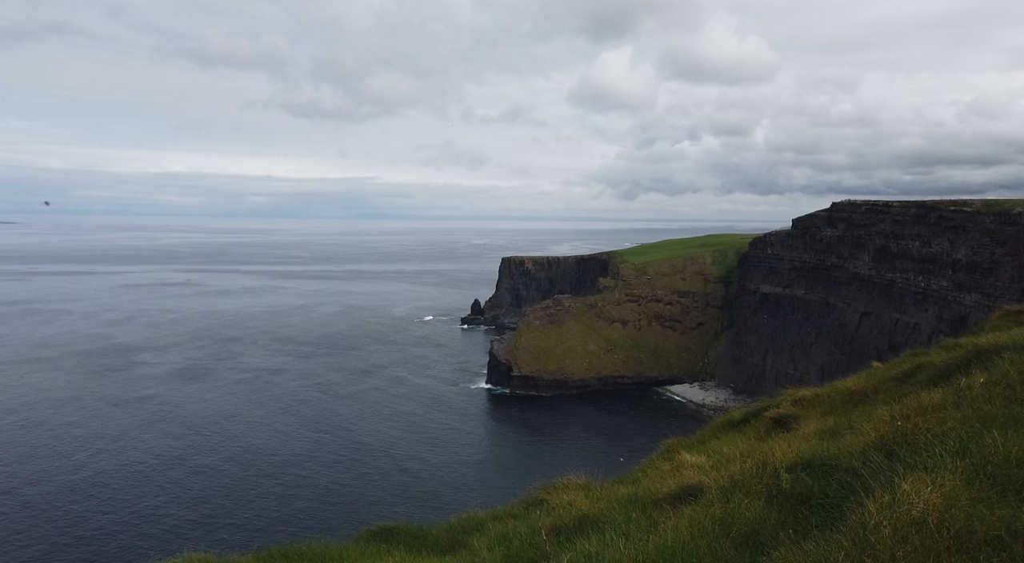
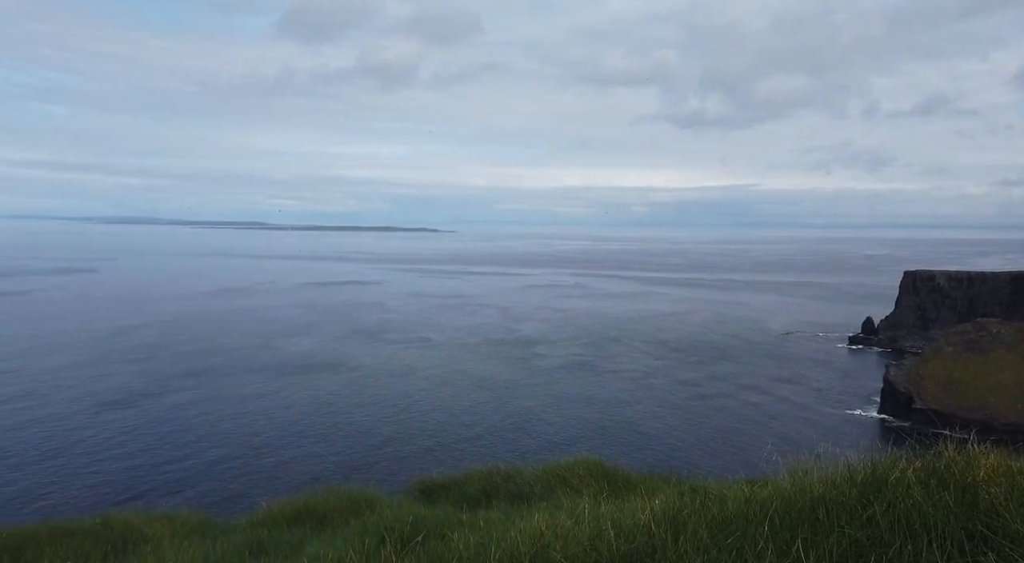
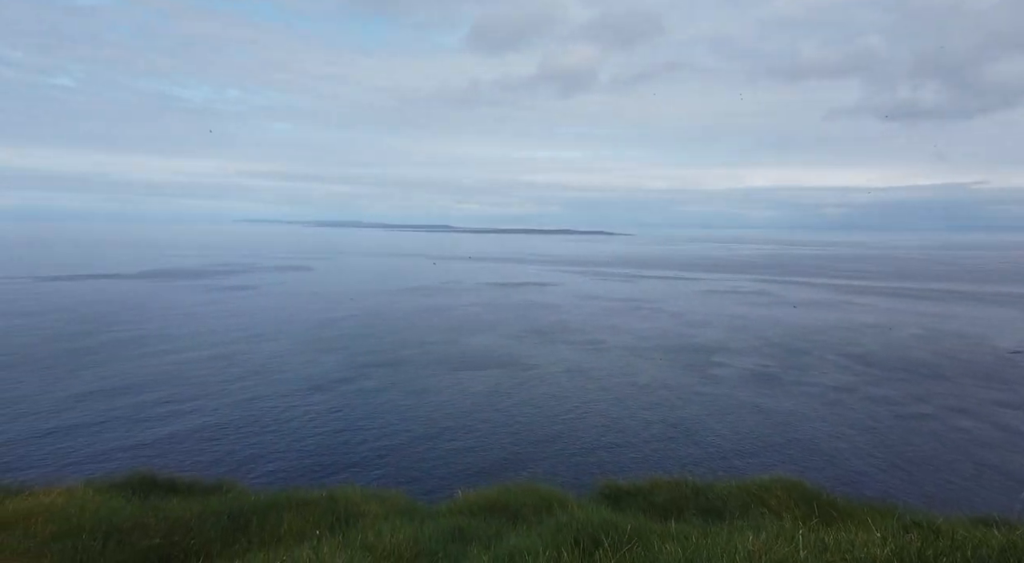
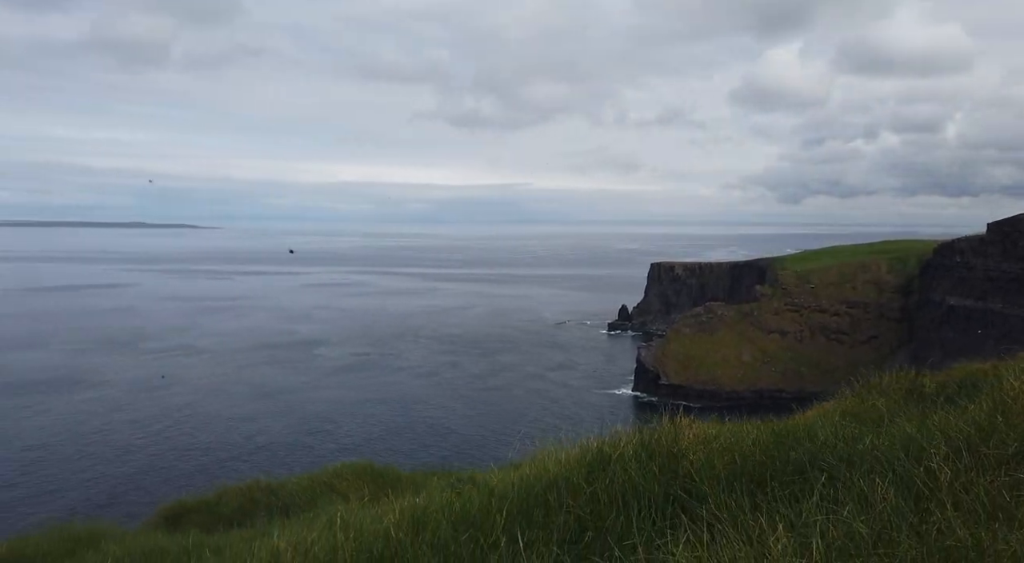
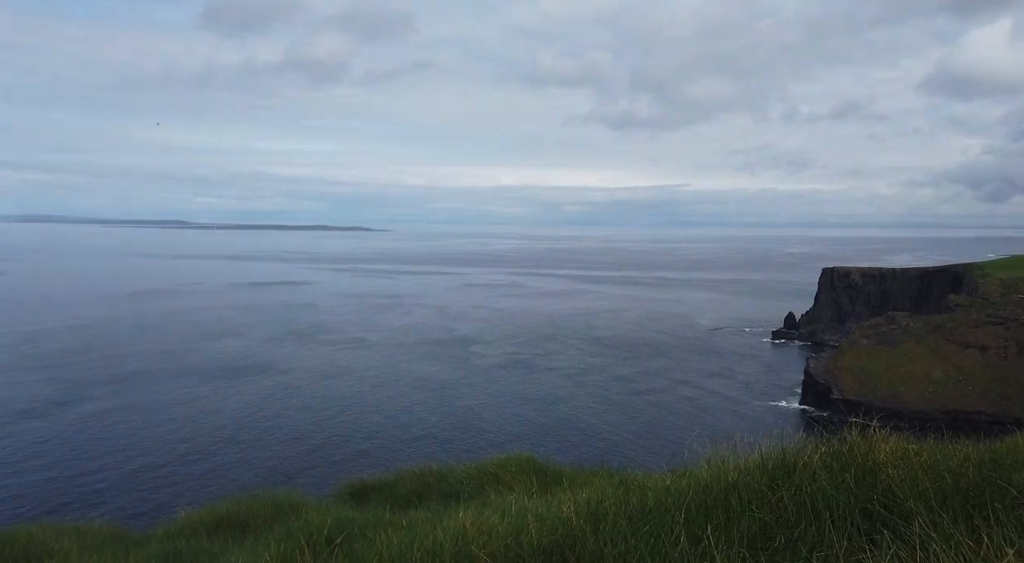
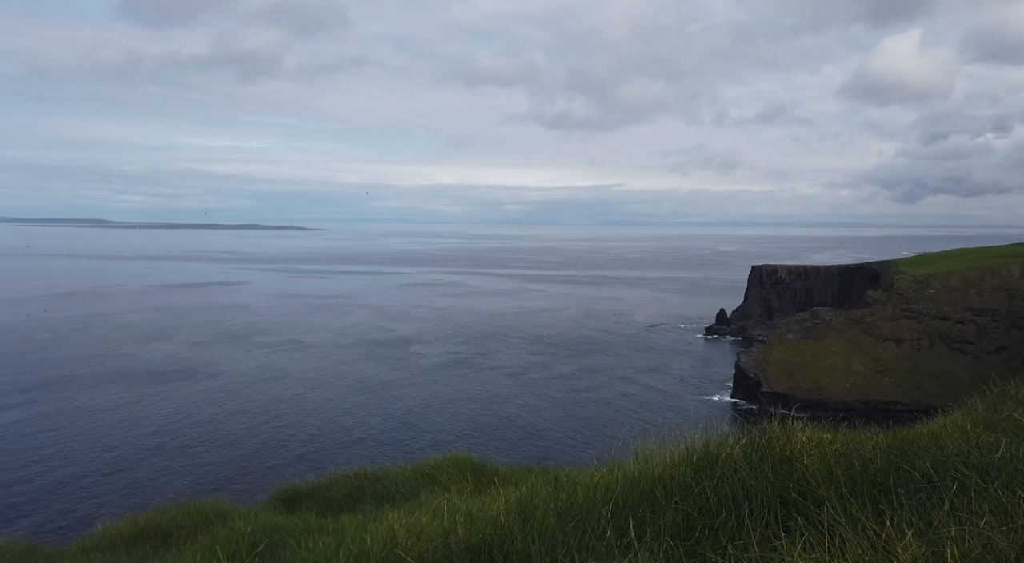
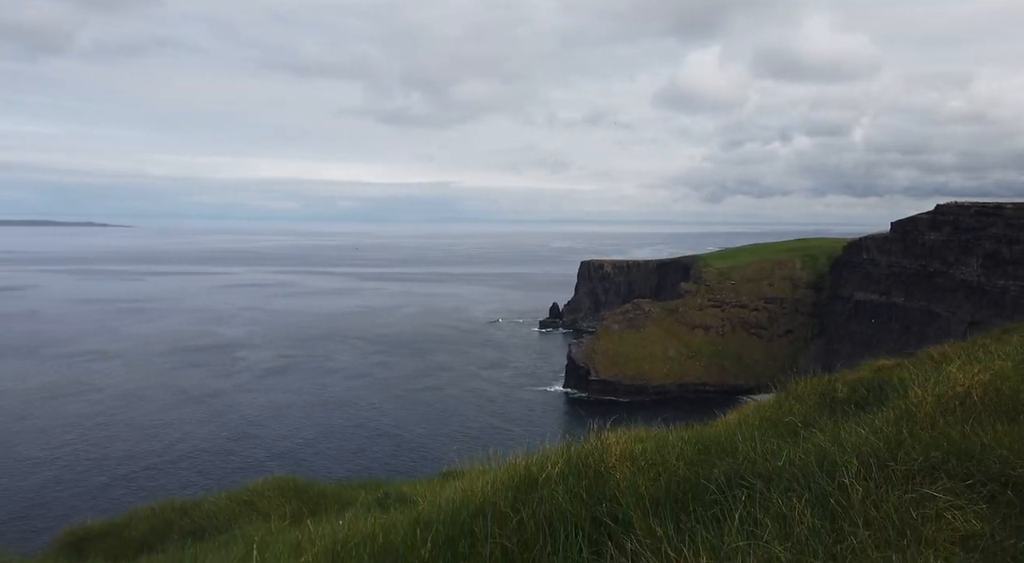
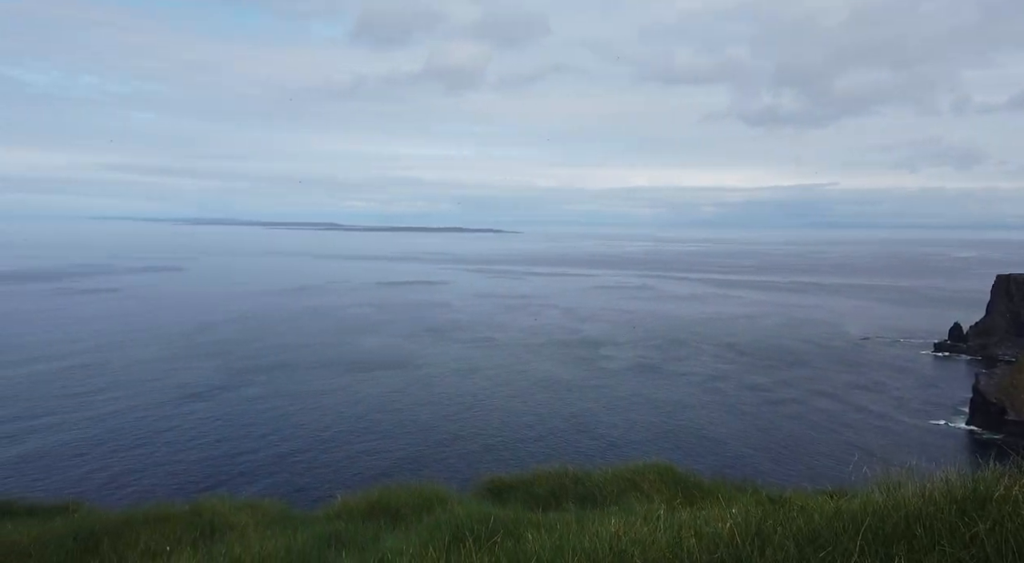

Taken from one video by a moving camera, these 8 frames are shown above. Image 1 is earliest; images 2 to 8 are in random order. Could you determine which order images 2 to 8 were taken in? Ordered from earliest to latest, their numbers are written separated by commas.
7, 4, 6, 5, 2, 8, 3
